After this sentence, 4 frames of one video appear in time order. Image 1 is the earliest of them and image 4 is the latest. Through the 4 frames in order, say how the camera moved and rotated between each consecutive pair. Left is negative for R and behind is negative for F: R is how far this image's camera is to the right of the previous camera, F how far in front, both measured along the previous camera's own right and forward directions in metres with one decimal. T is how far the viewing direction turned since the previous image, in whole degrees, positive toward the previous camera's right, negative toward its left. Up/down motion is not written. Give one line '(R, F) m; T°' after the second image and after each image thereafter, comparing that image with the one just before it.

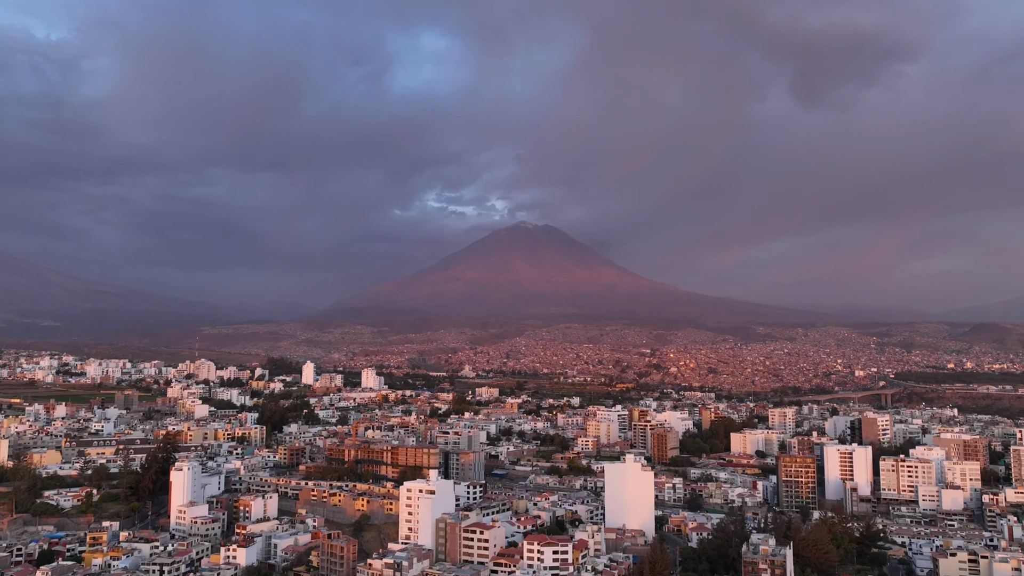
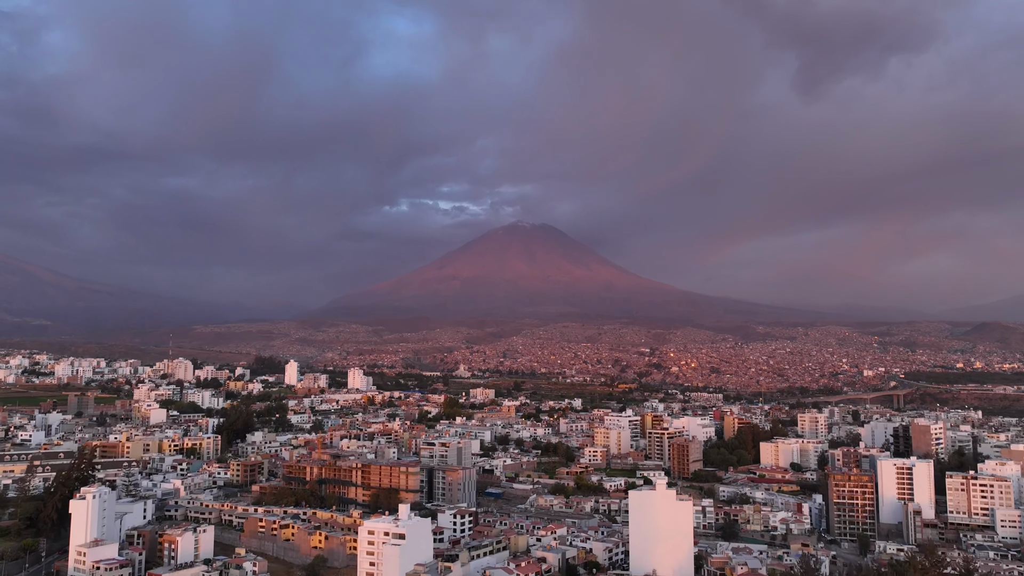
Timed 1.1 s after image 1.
(0.0, +5.6) m; 0°
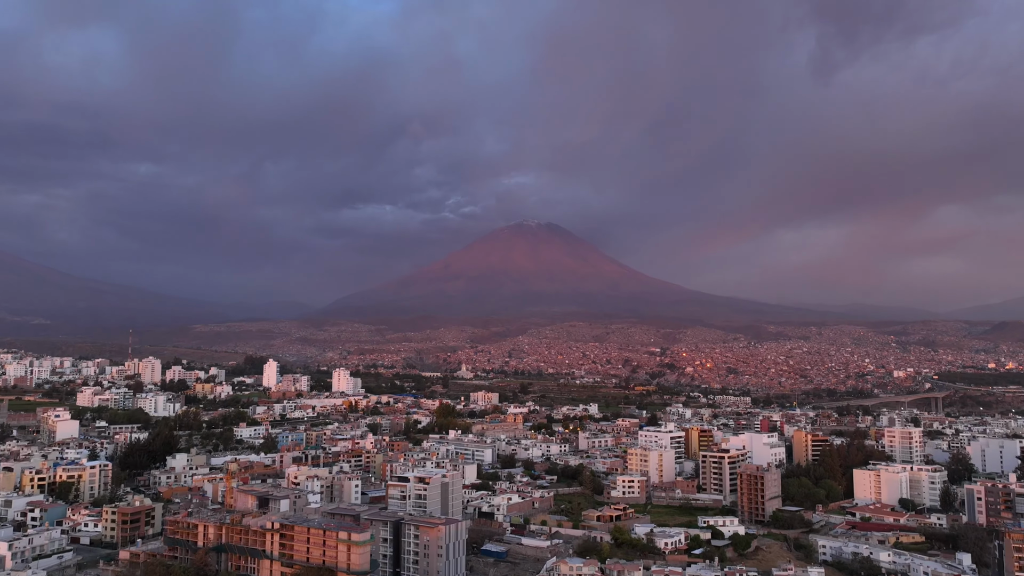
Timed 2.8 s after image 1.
(-0.1, +9.6) m; 0°
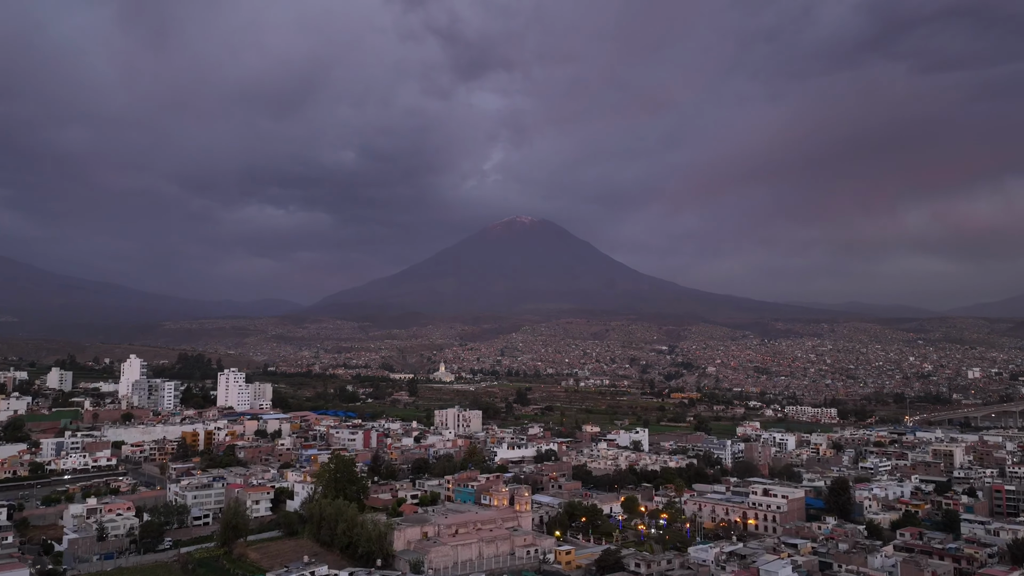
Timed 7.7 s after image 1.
(0.0, +26.8) m; +1°
